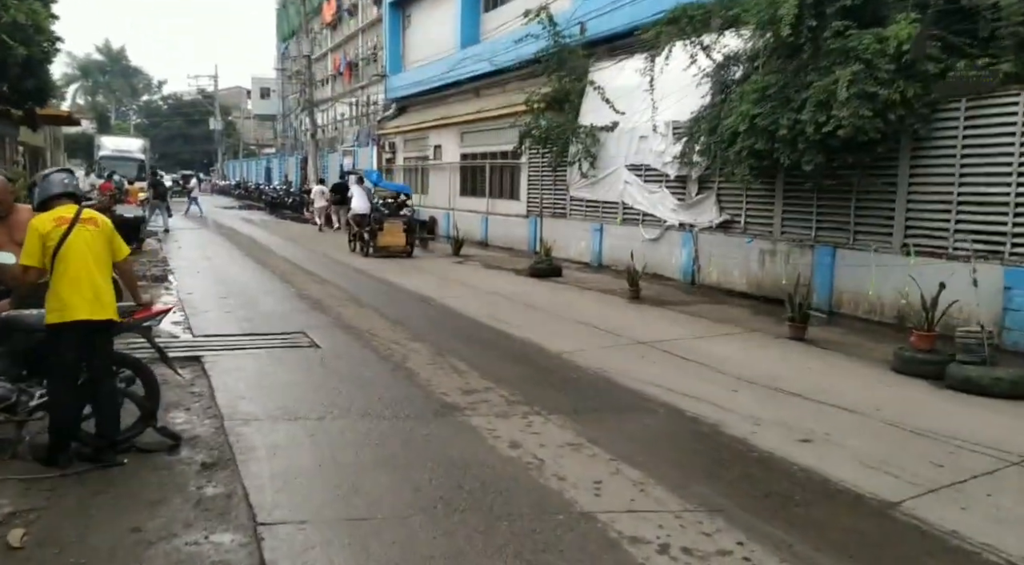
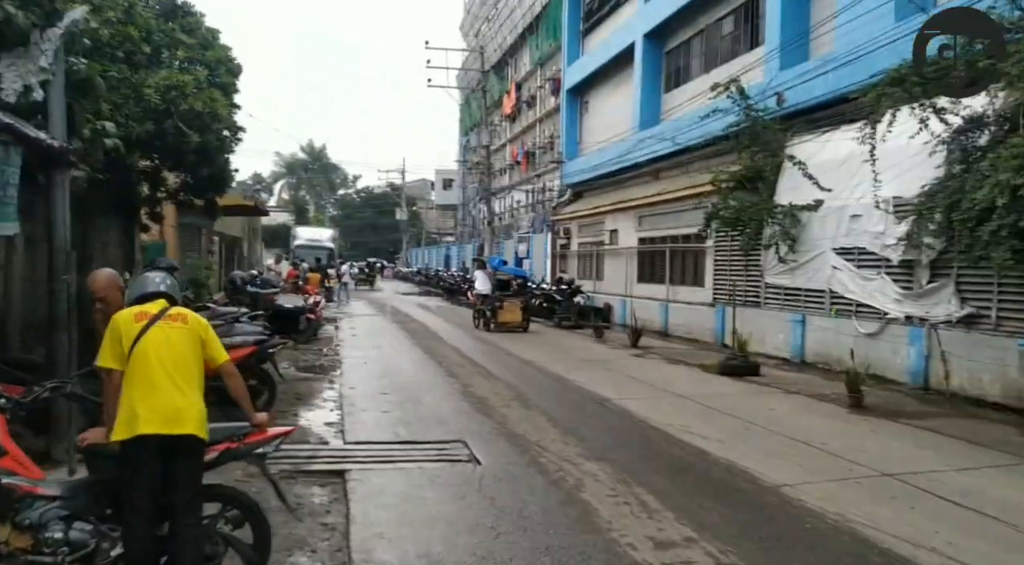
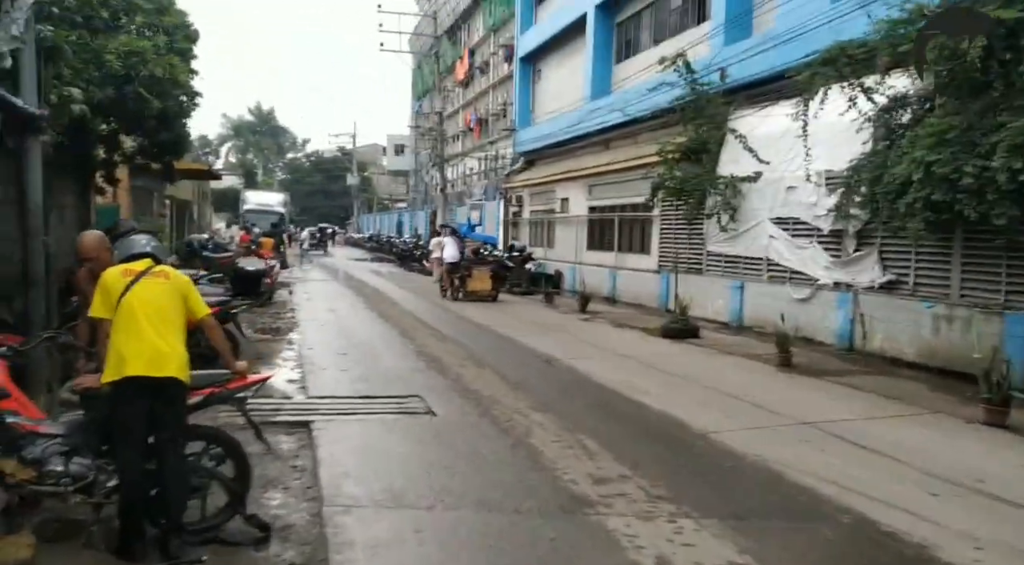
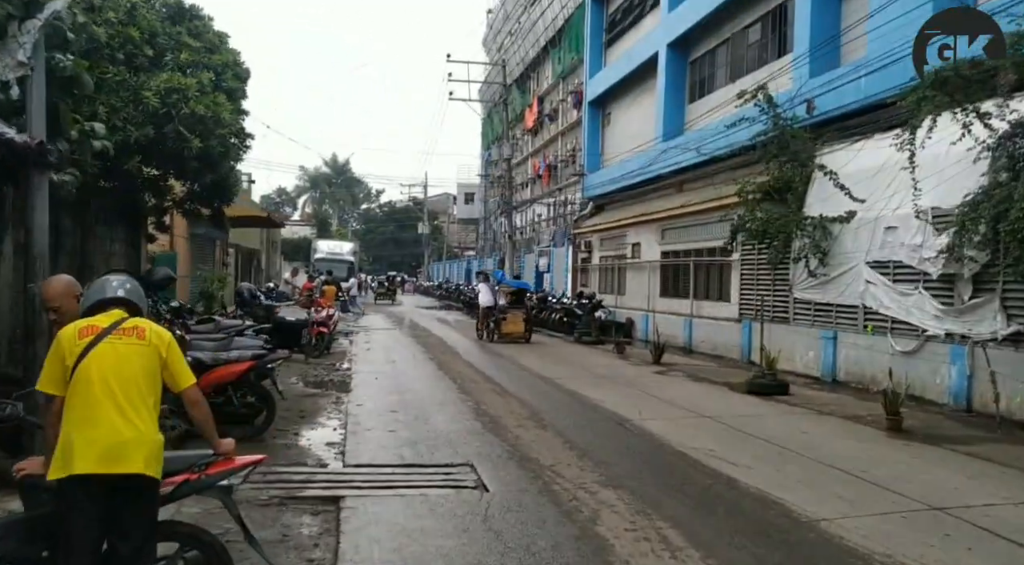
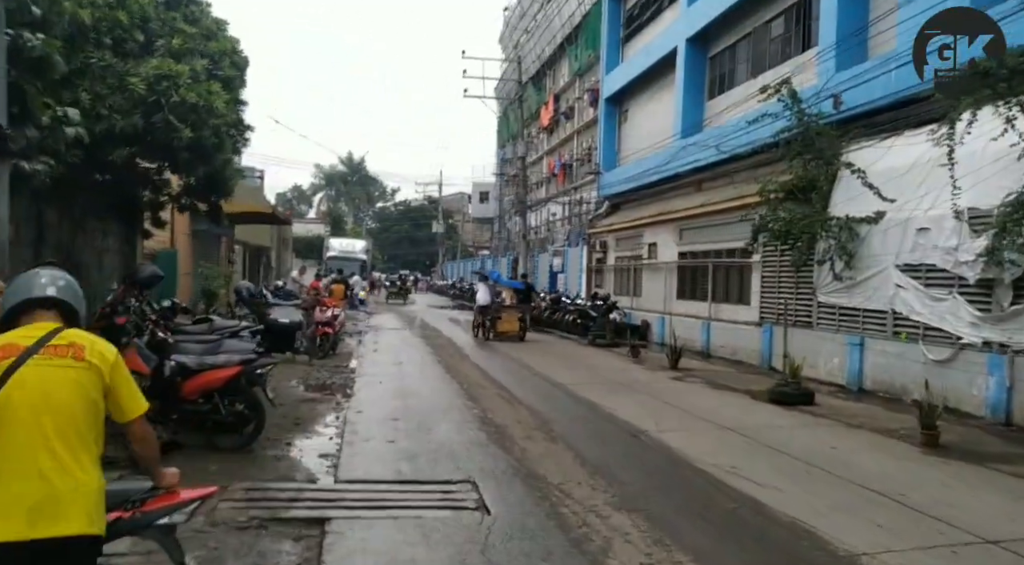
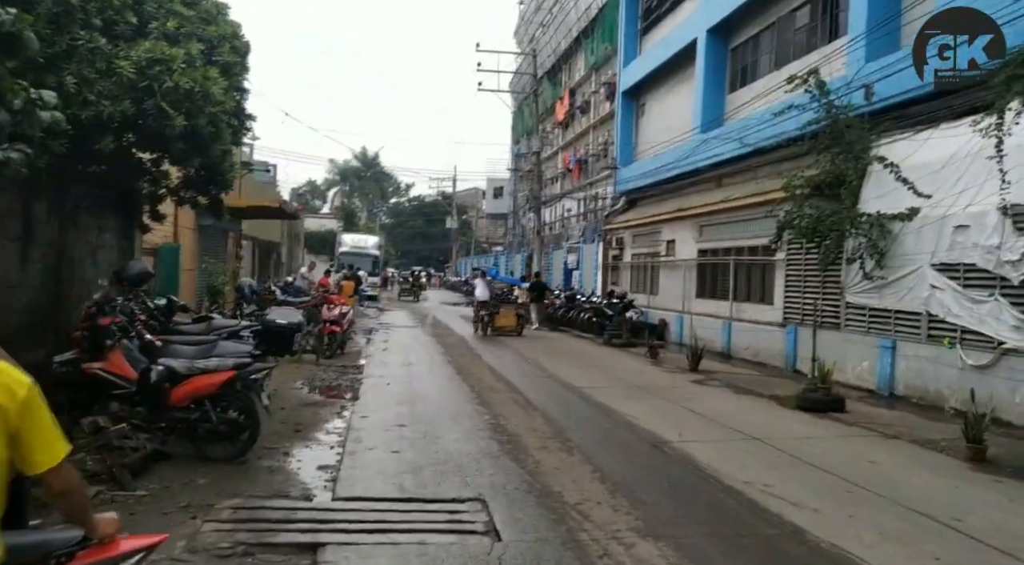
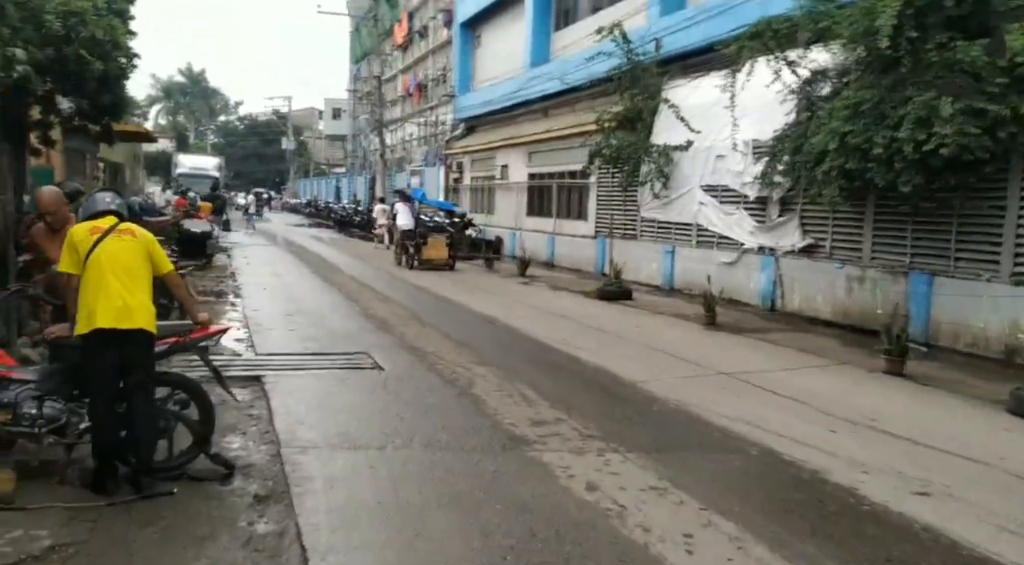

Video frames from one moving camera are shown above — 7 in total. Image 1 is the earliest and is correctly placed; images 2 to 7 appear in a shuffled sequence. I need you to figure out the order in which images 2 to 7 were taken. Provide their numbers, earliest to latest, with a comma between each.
7, 3, 2, 4, 5, 6
